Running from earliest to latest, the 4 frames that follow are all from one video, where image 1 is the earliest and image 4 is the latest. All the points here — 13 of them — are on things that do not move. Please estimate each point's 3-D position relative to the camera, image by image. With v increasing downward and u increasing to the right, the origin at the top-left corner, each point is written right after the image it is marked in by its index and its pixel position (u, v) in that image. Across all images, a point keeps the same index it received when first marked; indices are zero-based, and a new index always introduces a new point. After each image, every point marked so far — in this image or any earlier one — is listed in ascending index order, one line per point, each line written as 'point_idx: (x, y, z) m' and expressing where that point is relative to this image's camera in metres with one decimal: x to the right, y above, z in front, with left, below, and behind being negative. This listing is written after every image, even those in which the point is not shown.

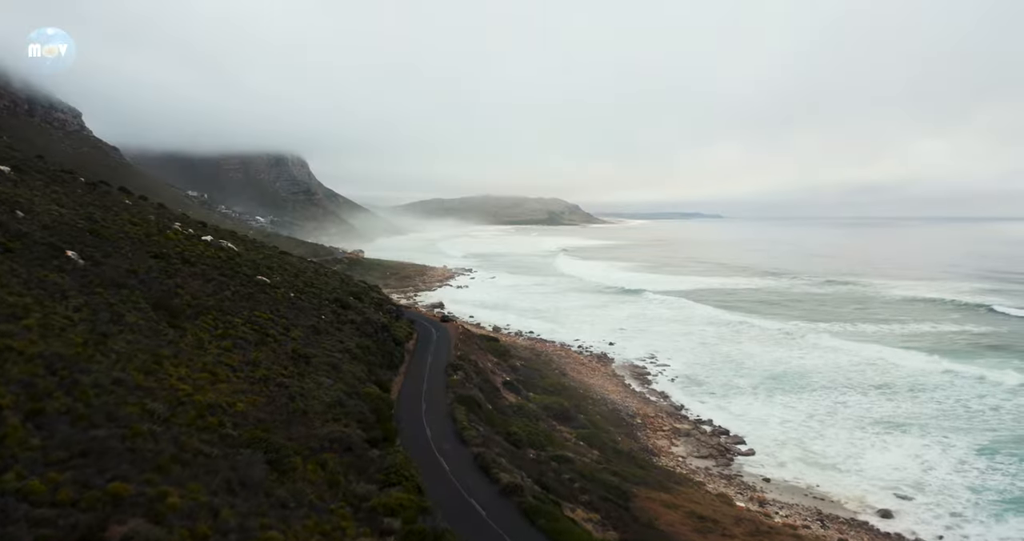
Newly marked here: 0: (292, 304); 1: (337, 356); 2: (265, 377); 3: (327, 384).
0: (-8.9, -1.4, +19.0) m
1: (-6.1, -3.0, +16.3) m
2: (-6.4, -2.8, +12.2) m
3: (-5.4, -3.3, +13.7) m
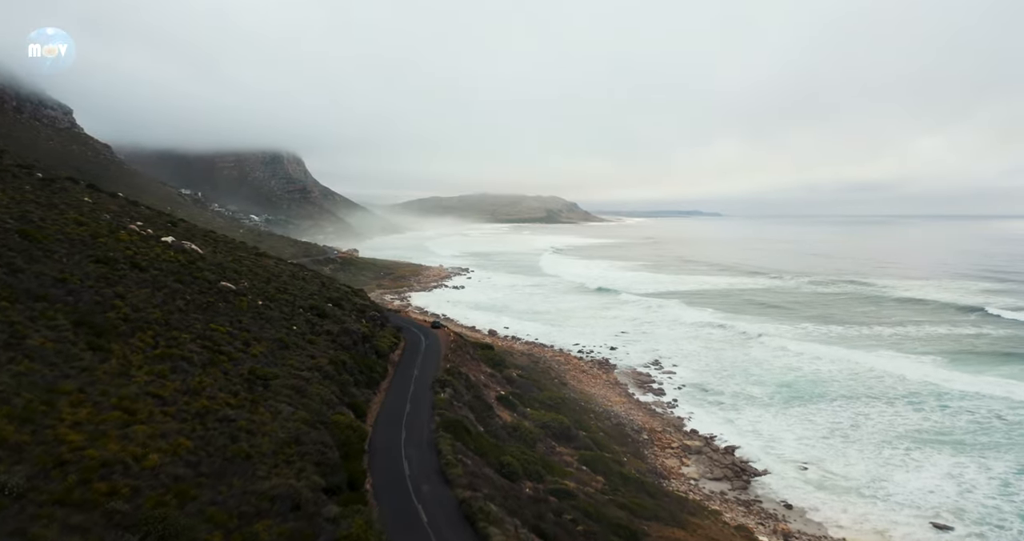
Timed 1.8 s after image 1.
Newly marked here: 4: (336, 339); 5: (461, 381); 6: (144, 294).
0: (-9.1, -1.6, +16.9) m
1: (-6.3, -3.2, +14.2) m
2: (-6.6, -3.0, +10.1) m
3: (-5.6, -3.5, +11.6) m
4: (-6.8, -2.7, +18.0) m
5: (-2.1, -4.6, +19.3) m
6: (-11.1, -0.7, +14.2) m
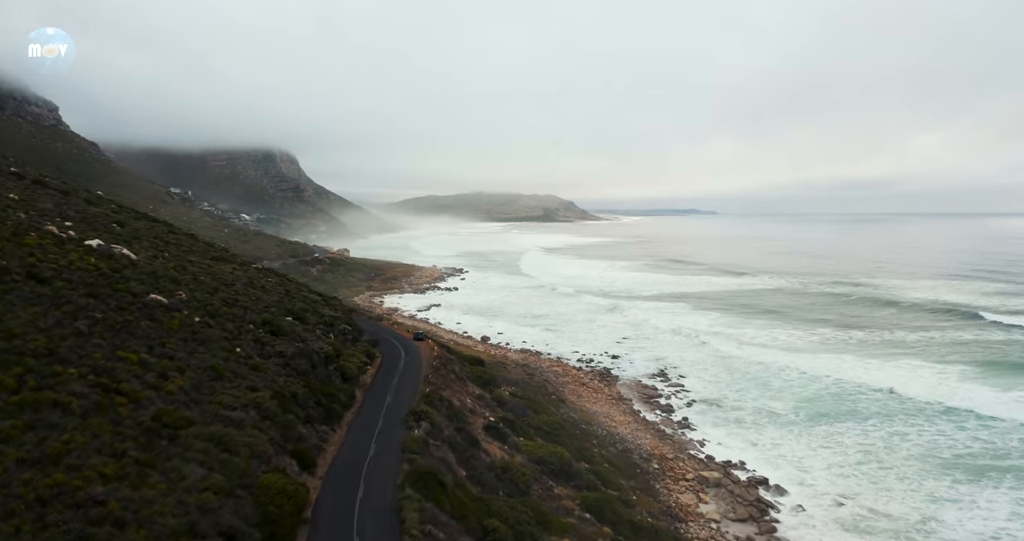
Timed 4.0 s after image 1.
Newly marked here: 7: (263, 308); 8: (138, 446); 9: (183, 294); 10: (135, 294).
0: (-9.5, -1.9, +13.8) m
1: (-6.6, -3.5, +11.2) m
2: (-6.9, -3.3, +7.1) m
3: (-5.9, -3.8, +8.6) m
4: (-7.1, -3.0, +15.0) m
5: (-2.5, -4.9, +16.3) m
6: (-11.5, -1.0, +11.2) m
7: (-9.5, -1.4, +18.0) m
8: (-7.1, -3.3, +9.0) m
9: (-11.1, -0.8, +16.0) m
10: (-11.6, -0.7, +14.4) m
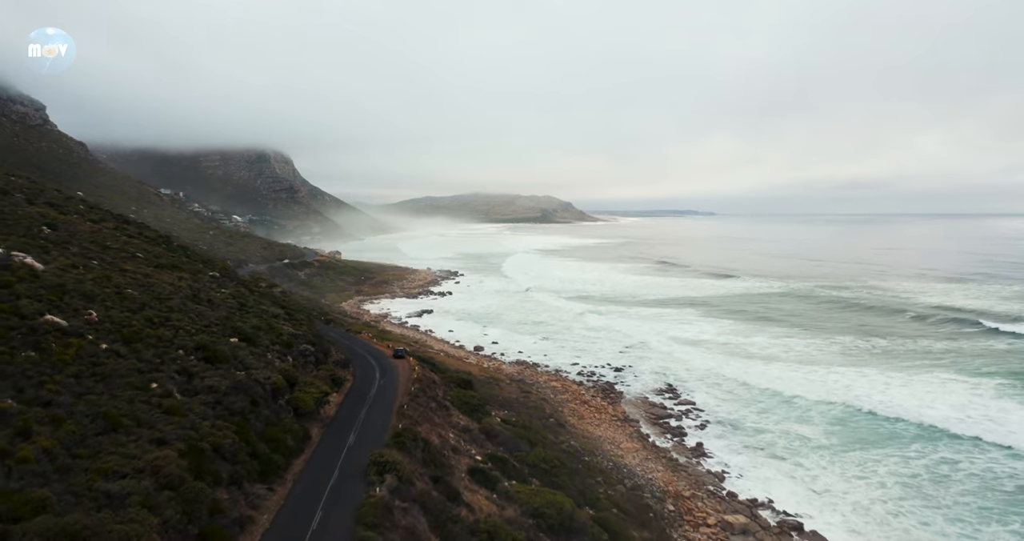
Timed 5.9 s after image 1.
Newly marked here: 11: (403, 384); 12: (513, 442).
0: (-9.8, -2.3, +10.8) m
1: (-6.9, -3.8, +8.2) m
2: (-7.1, -3.6, +4.0) m
3: (-6.2, -4.2, +5.6) m
4: (-7.4, -3.3, +12.0) m
5: (-2.8, -5.2, +13.4) m
6: (-11.8, -1.4, +8.2) m
7: (-9.8, -1.8, +14.9) m
8: (-7.4, -3.7, +6.0) m
9: (-11.5, -1.2, +12.9) m
10: (-11.9, -1.1, +11.4) m
11: (-4.3, -4.4, +18.3) m
12: (0.0, -6.6, +18.1) m
